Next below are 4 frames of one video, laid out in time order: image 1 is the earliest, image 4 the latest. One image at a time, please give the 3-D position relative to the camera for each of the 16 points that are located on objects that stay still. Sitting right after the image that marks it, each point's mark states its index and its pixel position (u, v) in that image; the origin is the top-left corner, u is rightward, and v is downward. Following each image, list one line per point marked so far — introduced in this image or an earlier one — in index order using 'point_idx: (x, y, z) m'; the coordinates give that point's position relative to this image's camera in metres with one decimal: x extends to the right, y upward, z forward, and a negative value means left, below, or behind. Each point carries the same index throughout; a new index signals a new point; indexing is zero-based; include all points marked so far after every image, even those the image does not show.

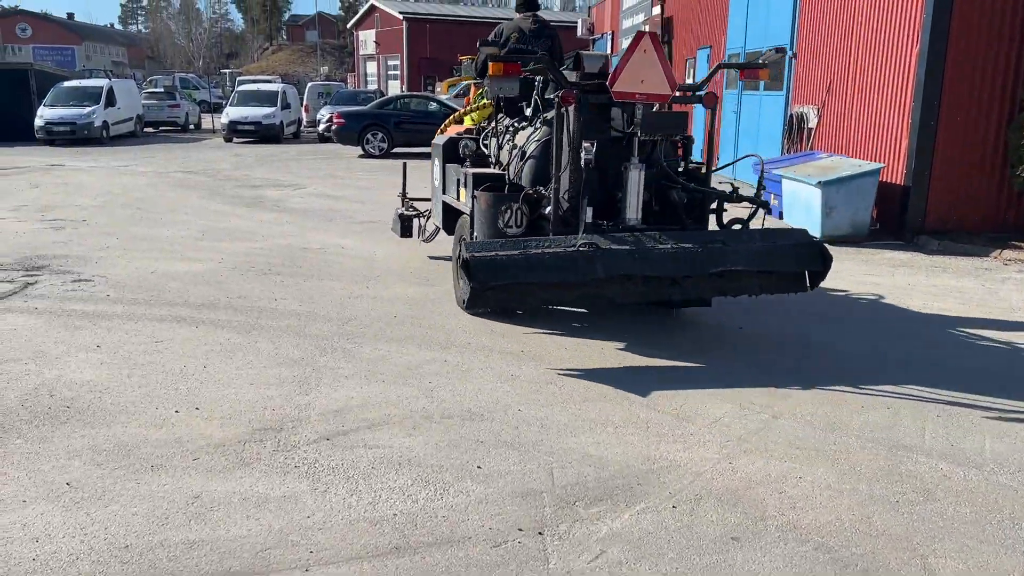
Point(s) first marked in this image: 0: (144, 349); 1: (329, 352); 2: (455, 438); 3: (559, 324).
0: (-2.2, -0.4, +5.0) m
1: (-1.1, -0.4, +5.0) m
2: (-0.3, -0.7, +3.8) m
3: (+0.3, -0.2, +5.8) m
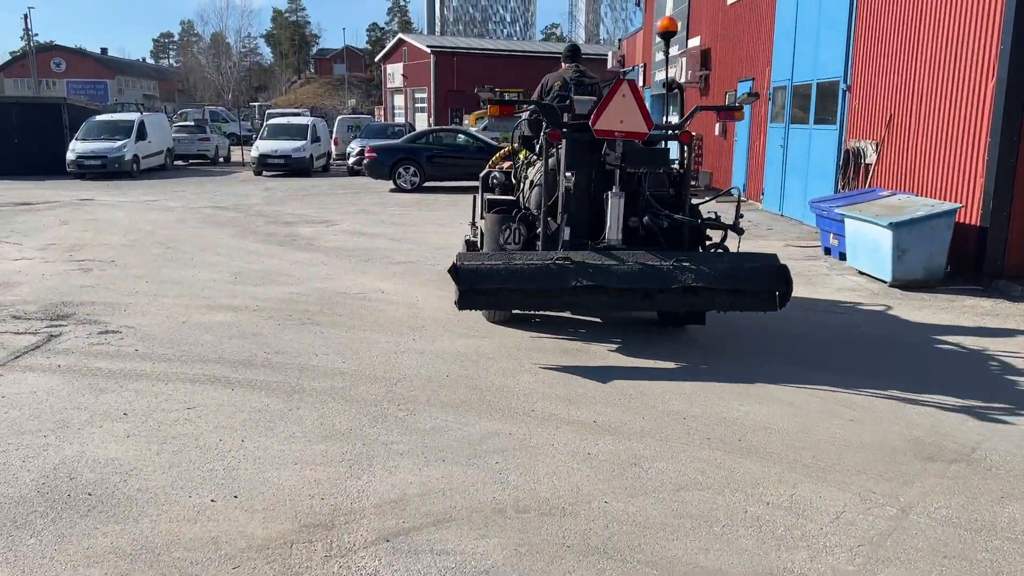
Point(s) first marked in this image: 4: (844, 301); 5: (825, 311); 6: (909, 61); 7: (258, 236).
0: (-1.8, -0.7, +4.5) m
1: (-0.7, -0.7, +4.5) m
2: (+0.1, -1.0, +3.2) m
3: (+0.7, -0.6, +5.3) m
4: (+3.2, -0.1, +8.3) m
5: (+2.9, -0.2, +7.8) m
6: (+5.0, +2.8, +10.6) m
7: (-3.9, +0.8, +12.9) m
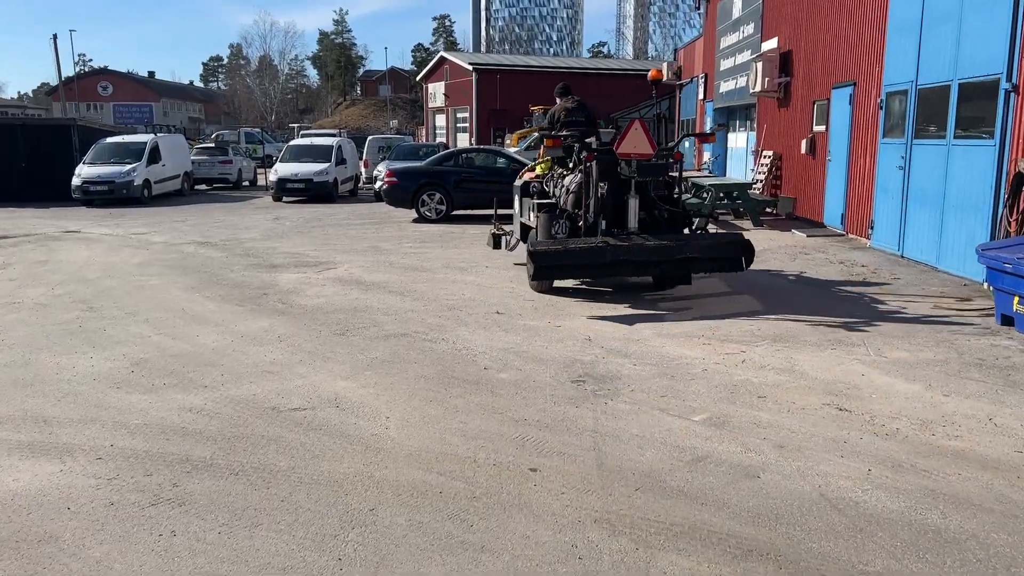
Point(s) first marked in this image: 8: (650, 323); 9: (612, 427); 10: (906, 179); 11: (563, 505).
0: (-1.8, -1.3, +1.5) m
1: (-0.7, -1.3, +1.4) m
2: (0.0, -1.5, +0.1) m
3: (+0.7, -1.2, +2.1) m
4: (+3.4, -0.8, +5.0) m
5: (+3.0, -0.9, +4.5) m
6: (+5.3, +2.1, +7.3) m
7: (-3.4, 0.0, +10.0) m
8: (+1.3, -0.3, +7.9) m
9: (+0.6, -0.8, +4.9) m
10: (+5.3, +1.5, +11.3) m
11: (+0.2, -1.0, +3.6) m
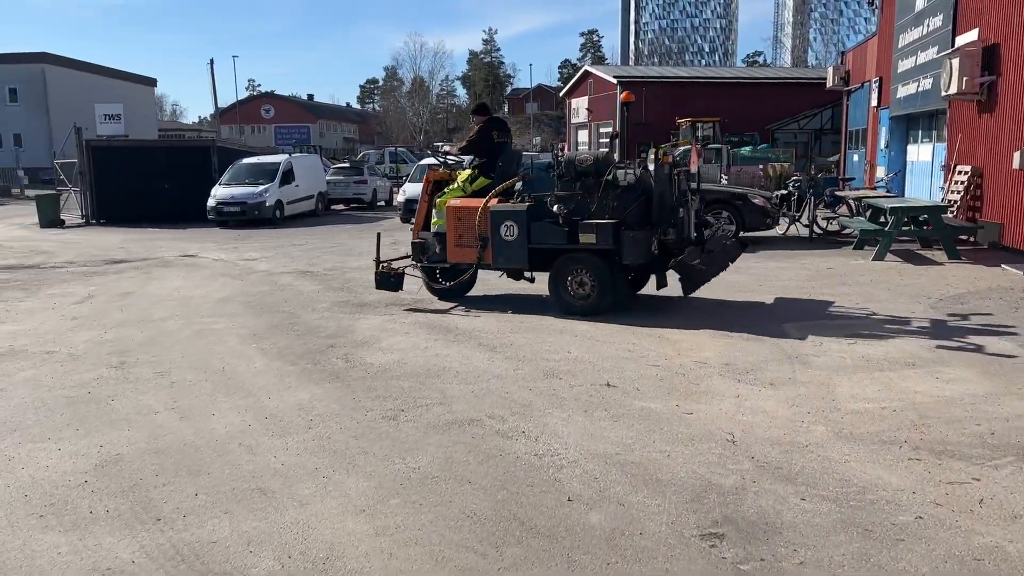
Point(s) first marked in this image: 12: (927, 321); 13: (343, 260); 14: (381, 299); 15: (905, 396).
0: (-2.1, -1.6, -0.2) m
1: (-1.1, -1.7, -0.5) m
2: (-0.6, -1.9, -1.9) m
3: (+0.5, -1.6, -0.1) m
4: (+3.6, -1.3, +2.3) m
5: (+3.2, -1.4, +1.9) m
6: (+5.9, +1.5, +4.3) m
7: (-2.2, -0.5, +8.5) m
8: (+2.1, -0.8, +5.6) m
9: (+0.8, -1.2, +2.7) m
10: (+6.6, +0.8, +8.2) m
11: (+0.3, -1.4, +1.6) m
12: (+4.1, -0.3, +8.3) m
13: (-3.1, +0.5, +15.3) m
14: (-1.6, -0.2, +10.6) m
15: (+2.8, -0.8, +5.9) m
